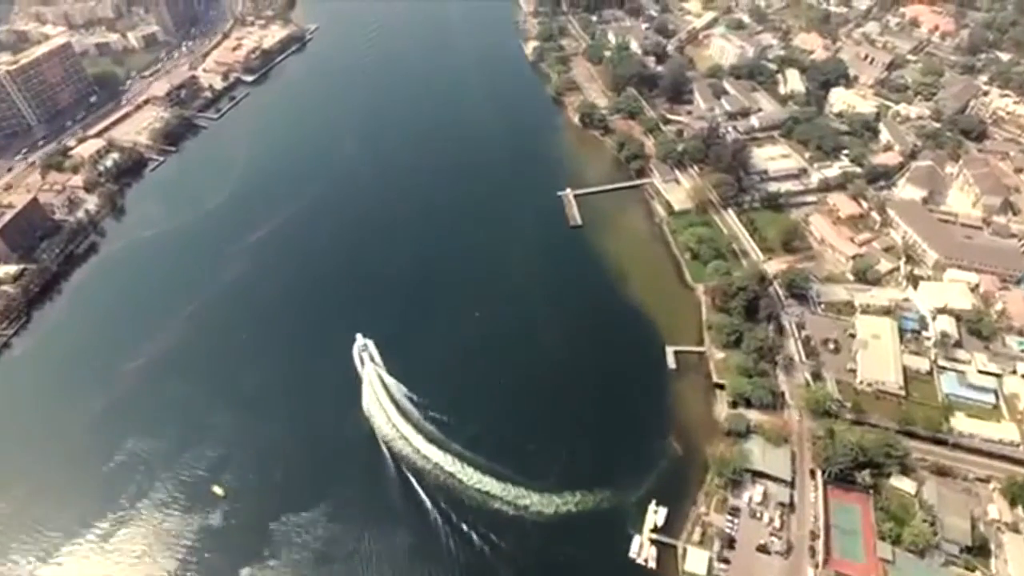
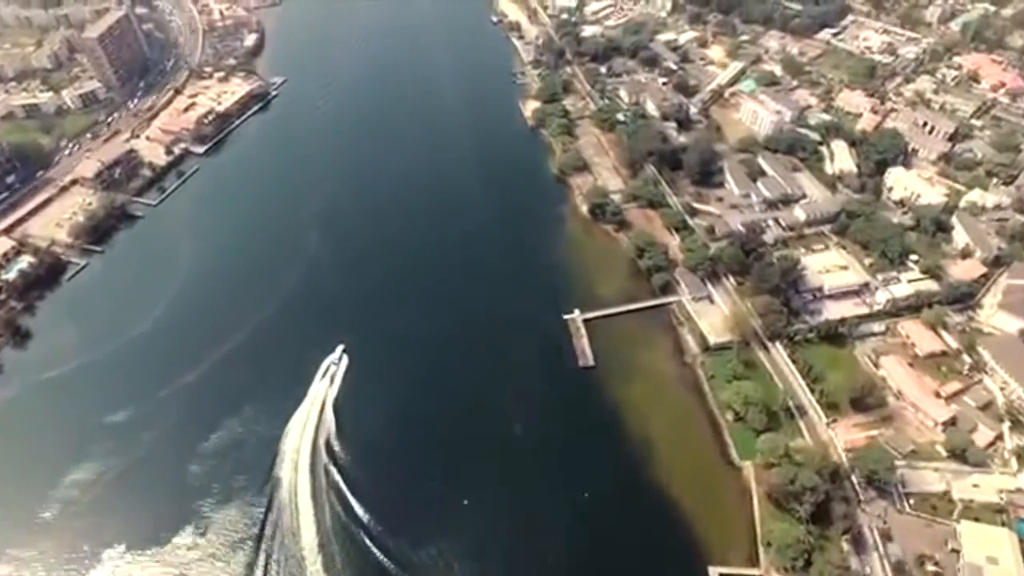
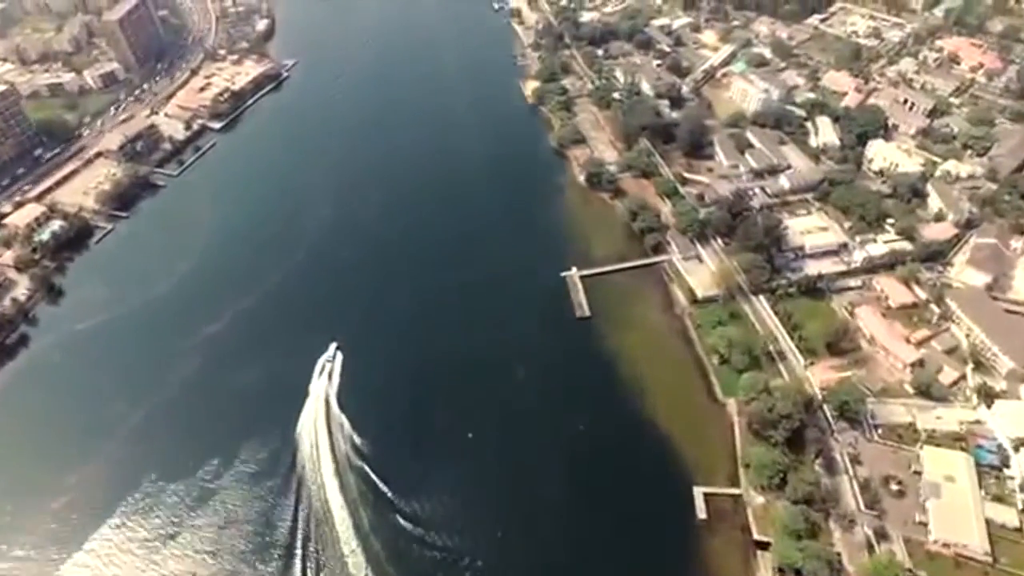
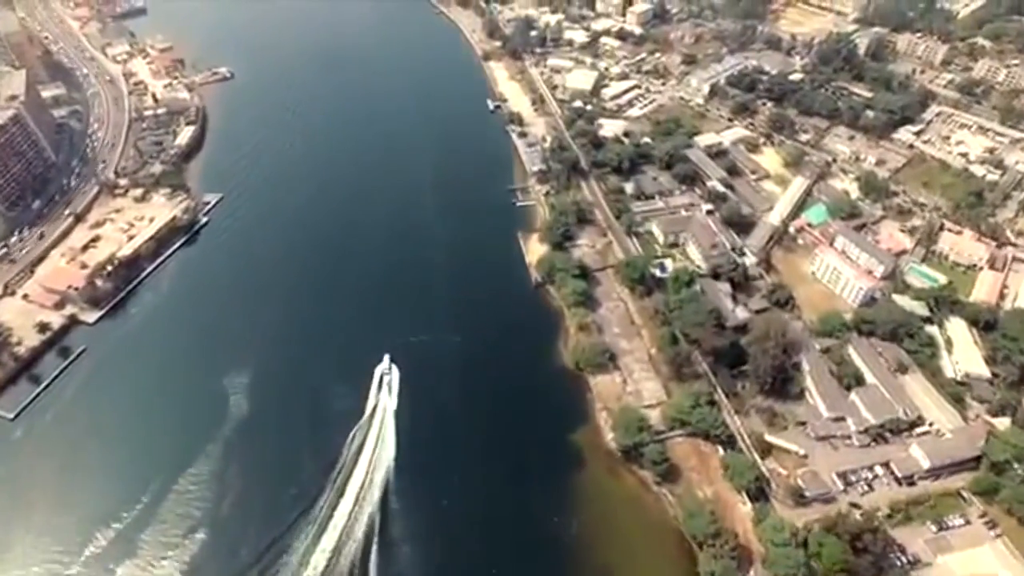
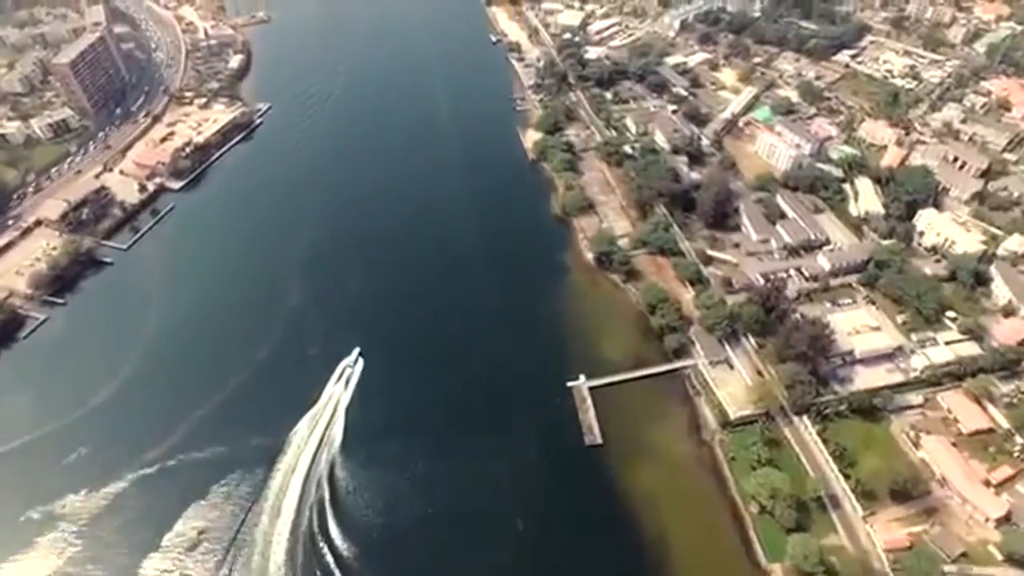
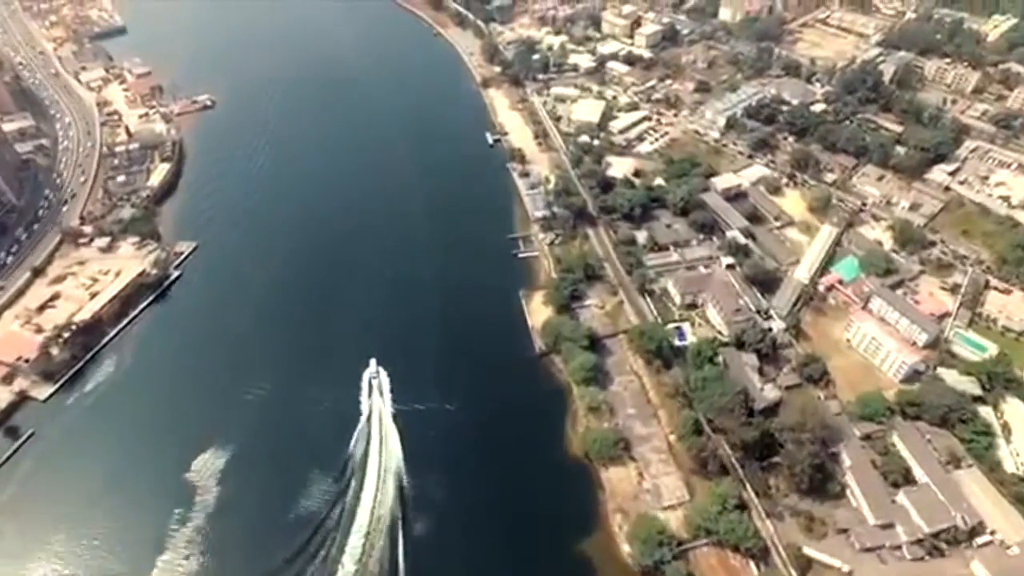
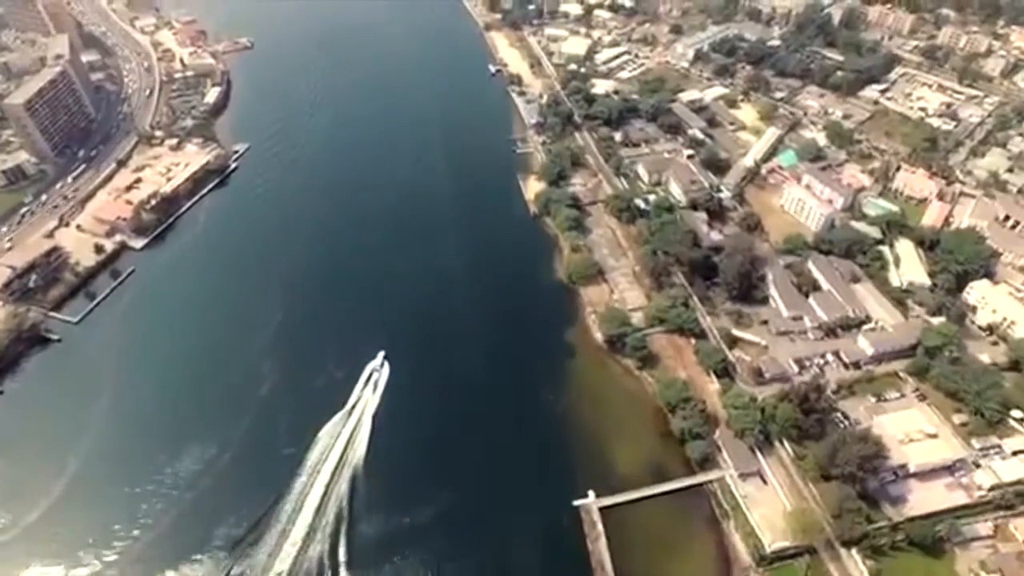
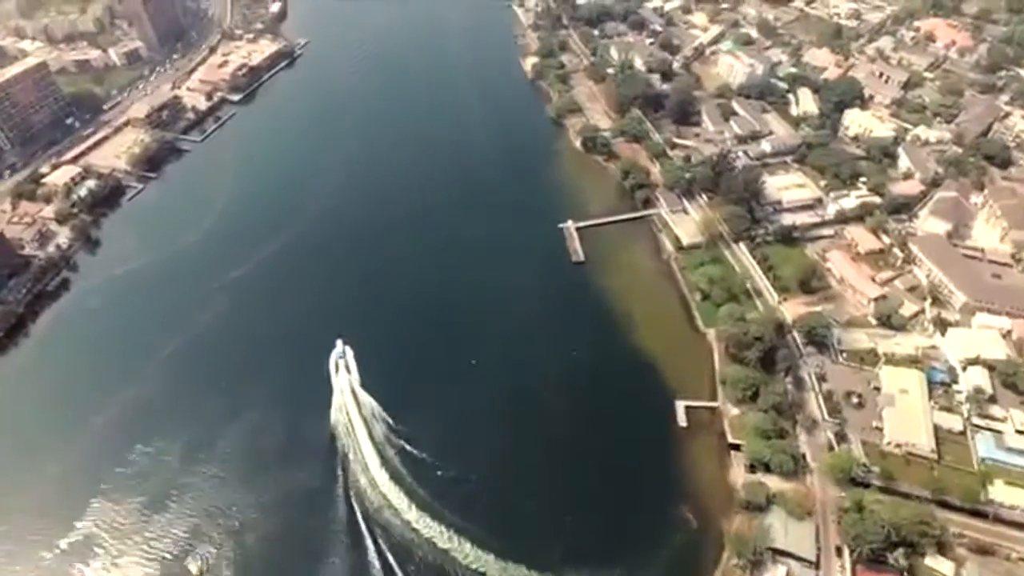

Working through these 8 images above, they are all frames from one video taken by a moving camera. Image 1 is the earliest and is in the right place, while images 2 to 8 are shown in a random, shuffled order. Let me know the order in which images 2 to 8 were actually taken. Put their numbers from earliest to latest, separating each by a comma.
8, 3, 2, 5, 7, 4, 6
